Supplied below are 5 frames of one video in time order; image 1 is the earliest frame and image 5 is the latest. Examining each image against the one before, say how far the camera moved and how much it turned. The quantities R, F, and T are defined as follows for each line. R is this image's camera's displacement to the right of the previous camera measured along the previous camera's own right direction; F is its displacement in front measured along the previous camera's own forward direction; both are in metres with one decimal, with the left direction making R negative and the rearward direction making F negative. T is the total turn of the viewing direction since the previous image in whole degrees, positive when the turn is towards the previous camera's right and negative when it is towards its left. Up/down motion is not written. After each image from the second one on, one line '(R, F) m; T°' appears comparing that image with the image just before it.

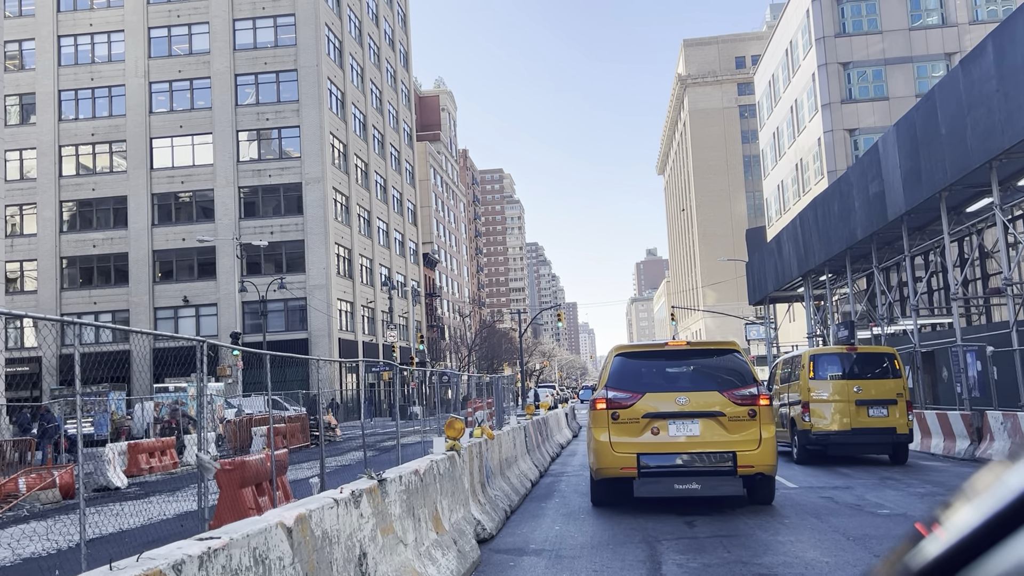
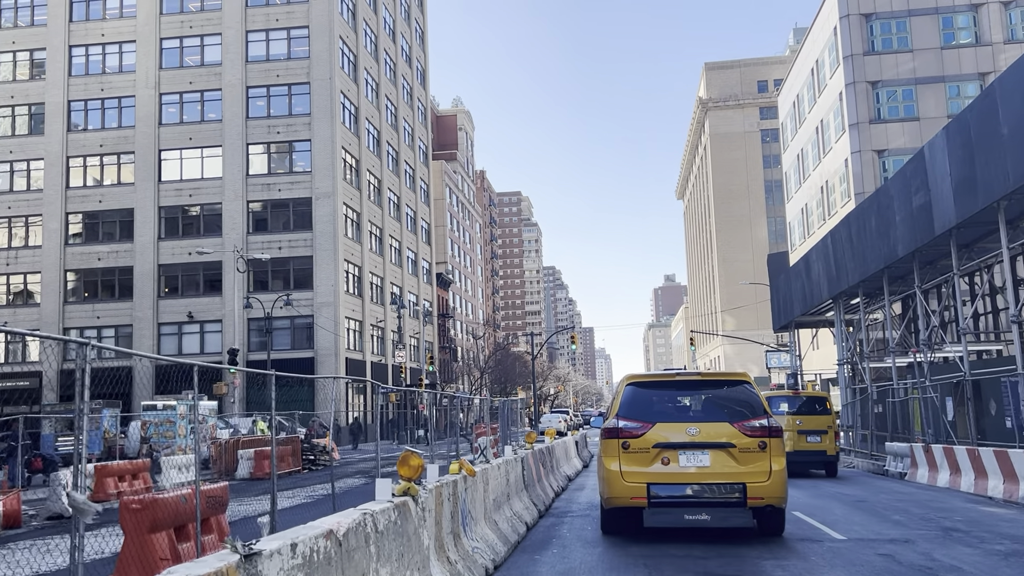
(+0.3, +1.9) m; -1°
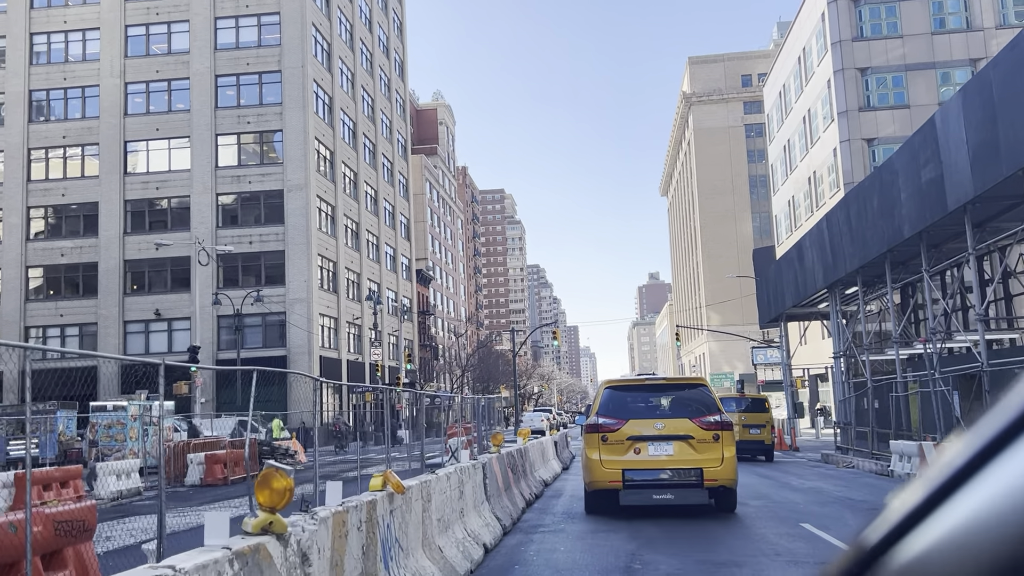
(+0.3, +1.9) m; +1°
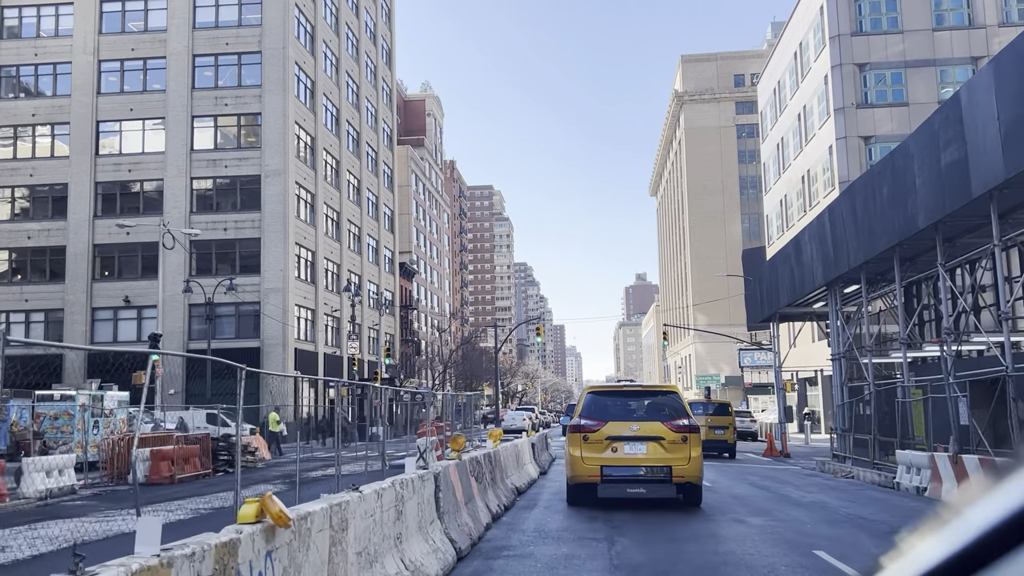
(+0.2, +1.8) m; +1°
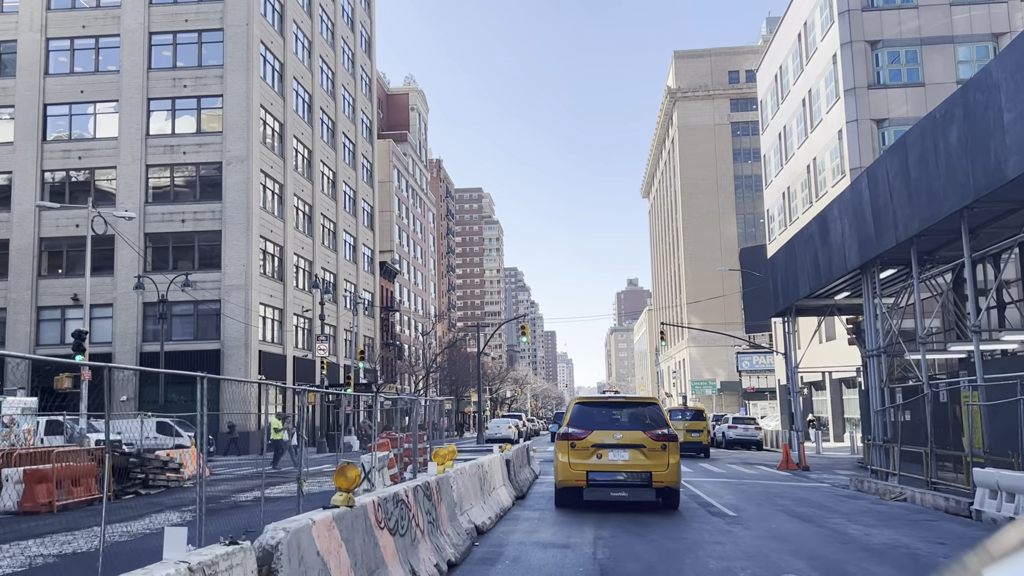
(+0.4, +4.3) m; +1°
